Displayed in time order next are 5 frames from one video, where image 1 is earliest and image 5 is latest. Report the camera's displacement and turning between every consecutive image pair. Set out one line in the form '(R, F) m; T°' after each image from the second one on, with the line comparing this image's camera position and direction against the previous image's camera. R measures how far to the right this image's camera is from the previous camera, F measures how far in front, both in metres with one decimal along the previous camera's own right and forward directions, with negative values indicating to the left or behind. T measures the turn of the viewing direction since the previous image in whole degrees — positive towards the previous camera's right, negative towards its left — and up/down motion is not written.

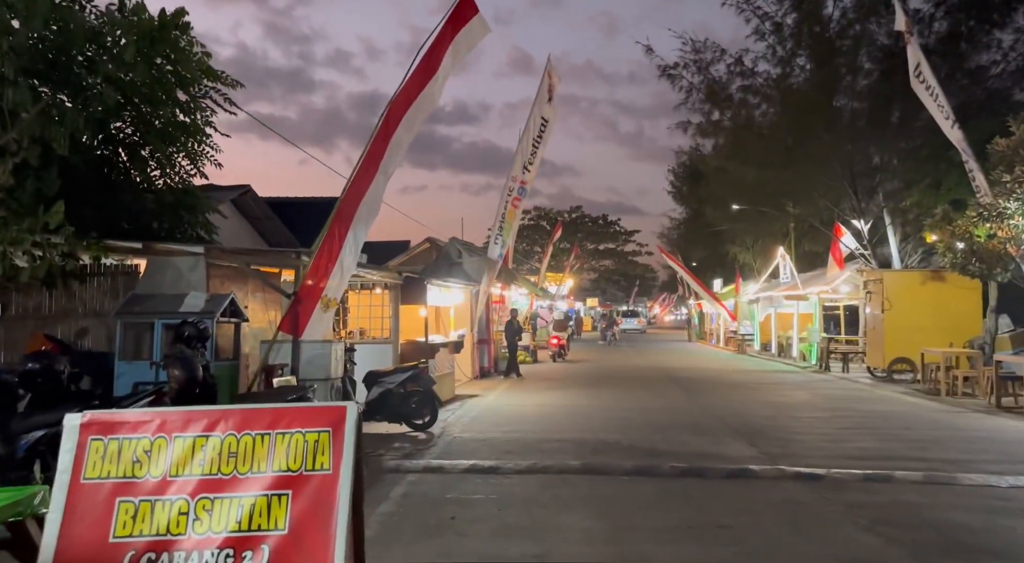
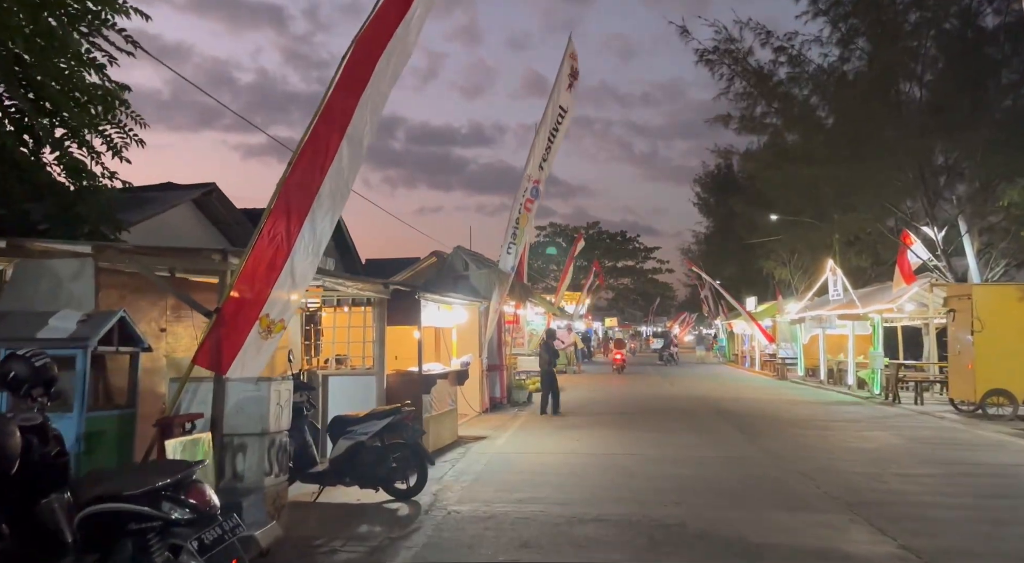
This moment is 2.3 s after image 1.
(0.0, +3.0) m; -1°
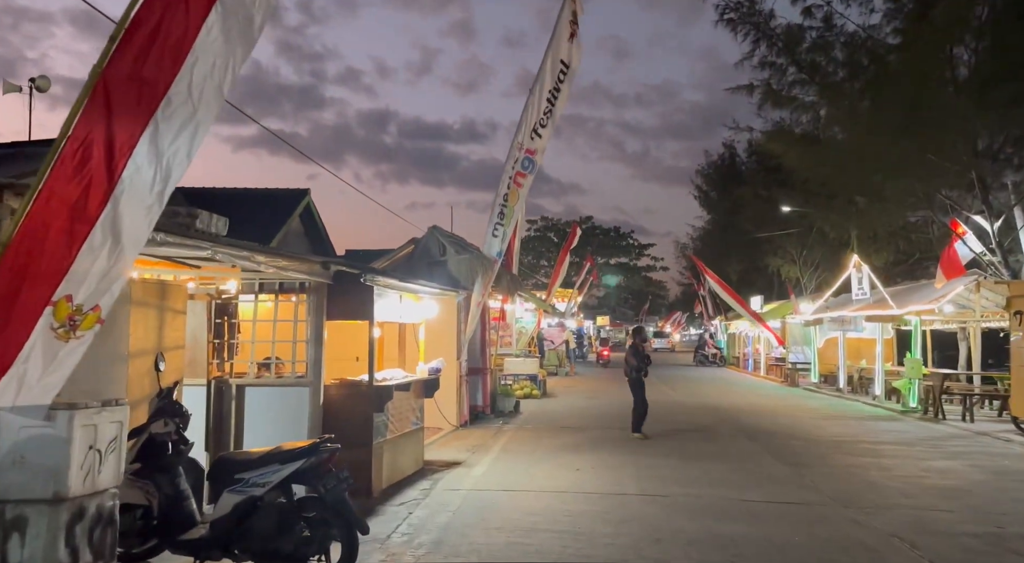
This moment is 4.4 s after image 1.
(+0.1, +2.9) m; +1°
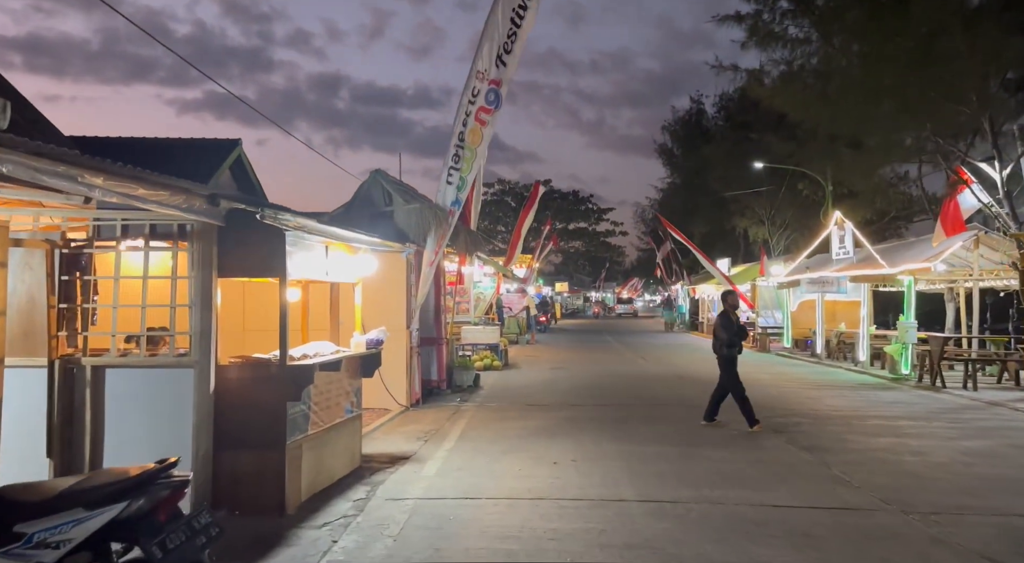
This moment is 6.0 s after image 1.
(-0.1, +2.2) m; +4°
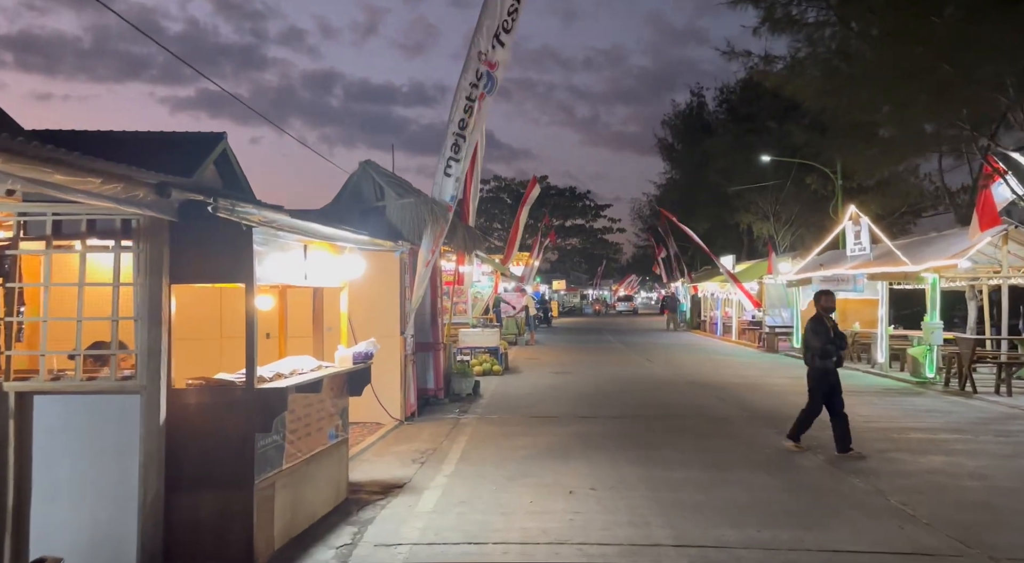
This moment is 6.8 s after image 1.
(-0.1, +1.1) m; 0°
